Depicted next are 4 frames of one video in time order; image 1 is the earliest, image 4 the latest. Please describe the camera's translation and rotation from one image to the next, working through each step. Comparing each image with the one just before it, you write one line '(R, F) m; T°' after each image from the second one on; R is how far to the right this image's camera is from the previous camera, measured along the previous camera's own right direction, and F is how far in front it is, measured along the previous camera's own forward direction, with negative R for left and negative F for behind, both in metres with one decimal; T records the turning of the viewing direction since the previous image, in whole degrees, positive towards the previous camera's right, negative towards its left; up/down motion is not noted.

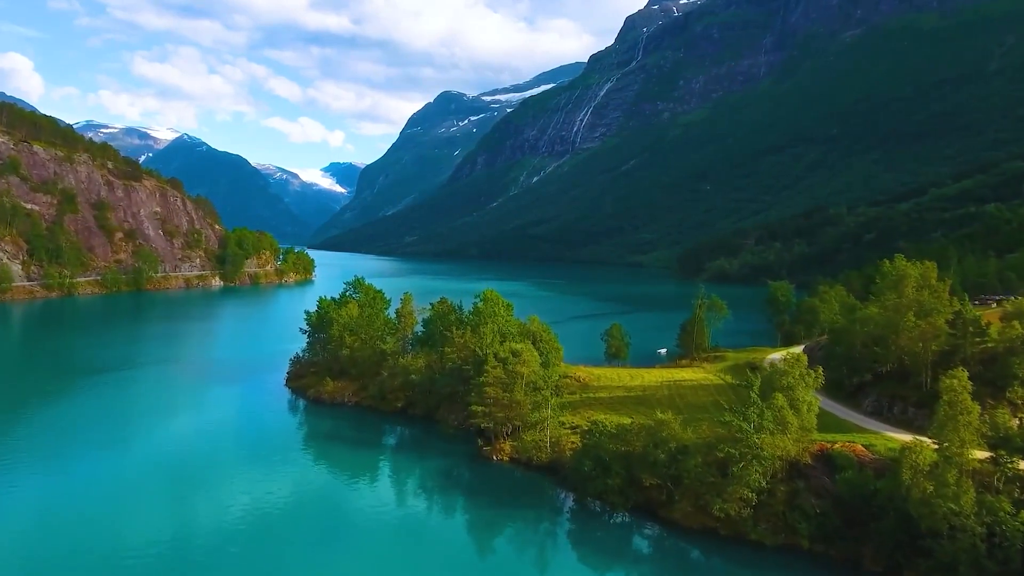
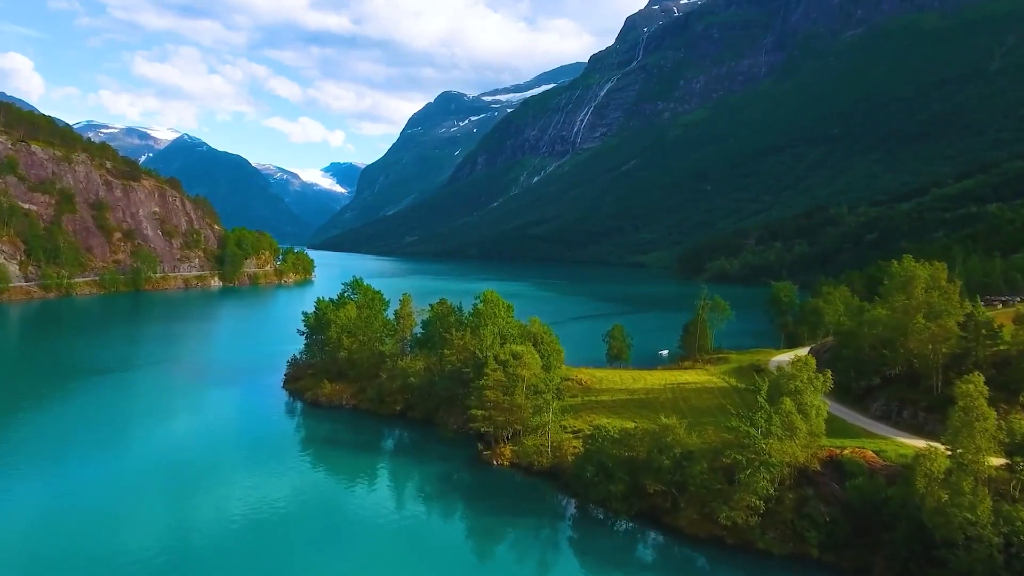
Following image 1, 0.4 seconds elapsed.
(0.0, +1.0) m; 0°
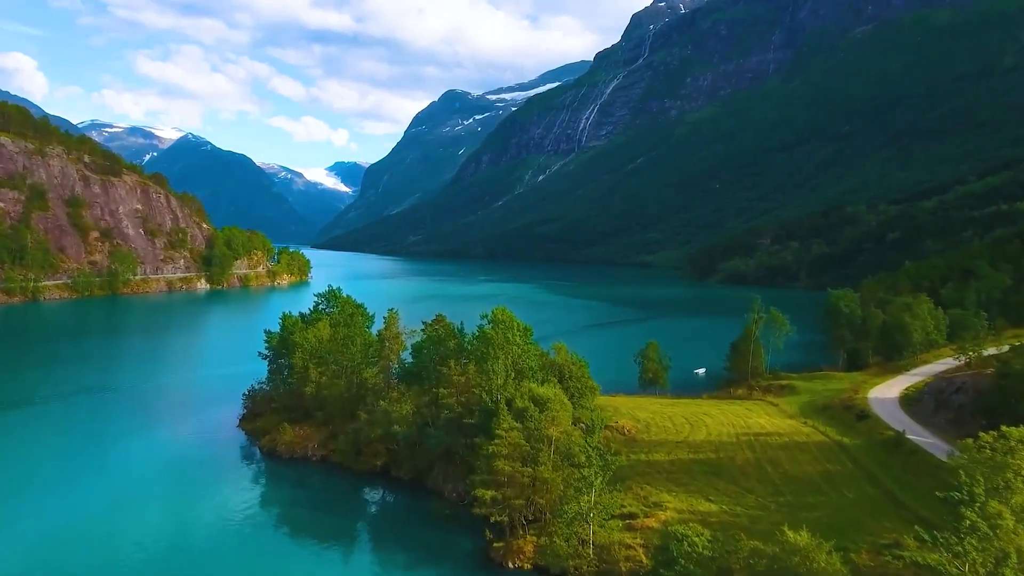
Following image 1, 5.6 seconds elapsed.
(-1.0, +15.2) m; 0°
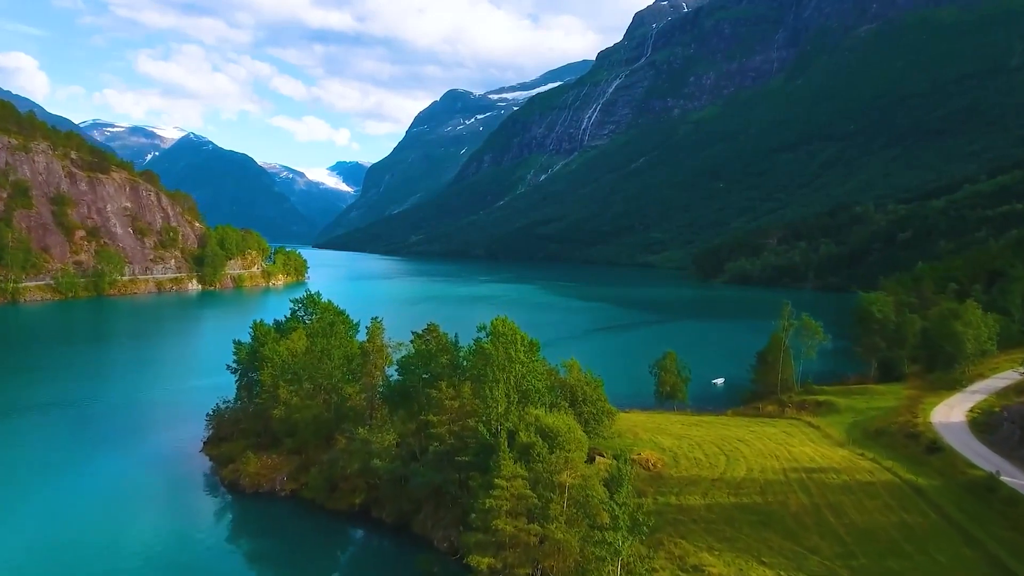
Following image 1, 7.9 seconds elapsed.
(-0.1, +7.3) m; 0°
